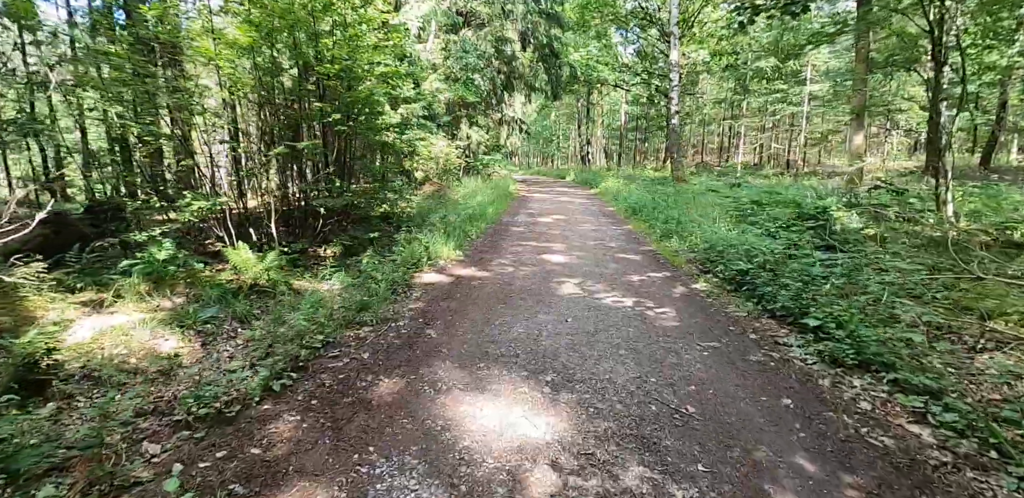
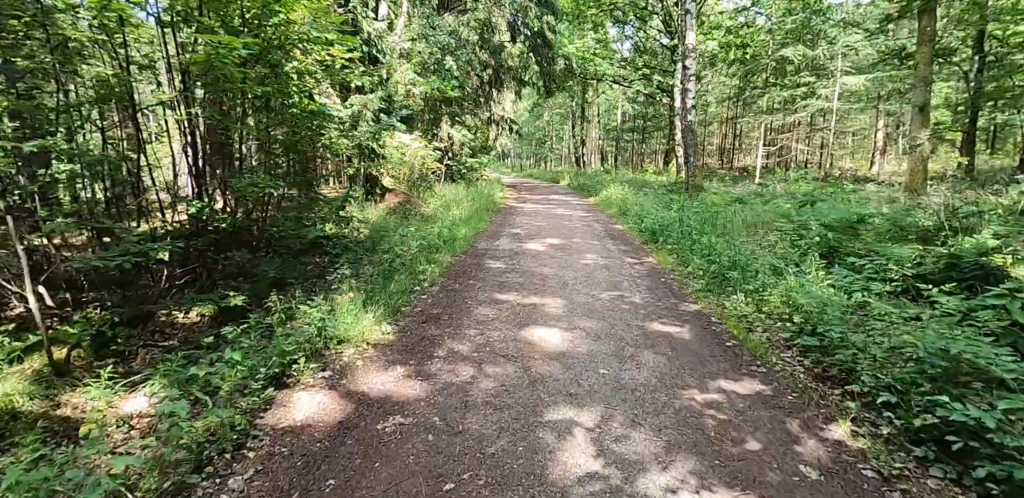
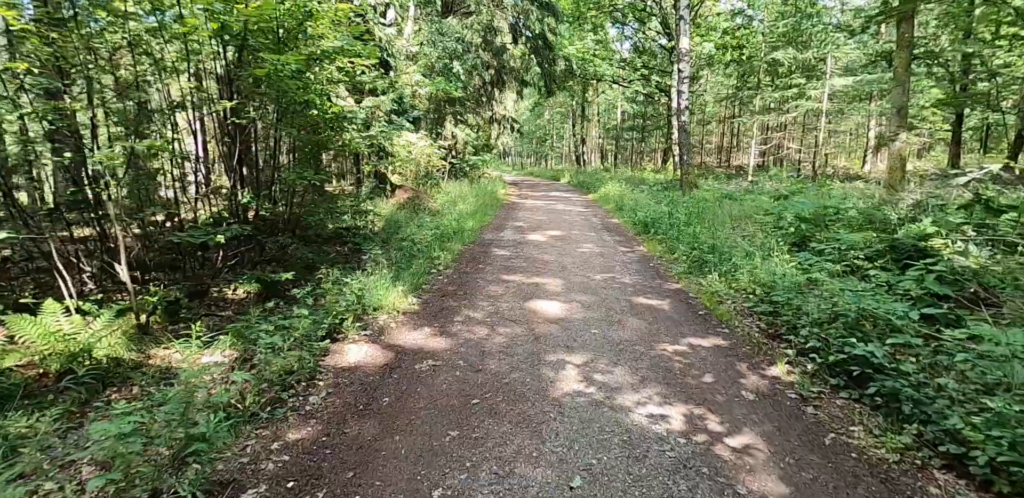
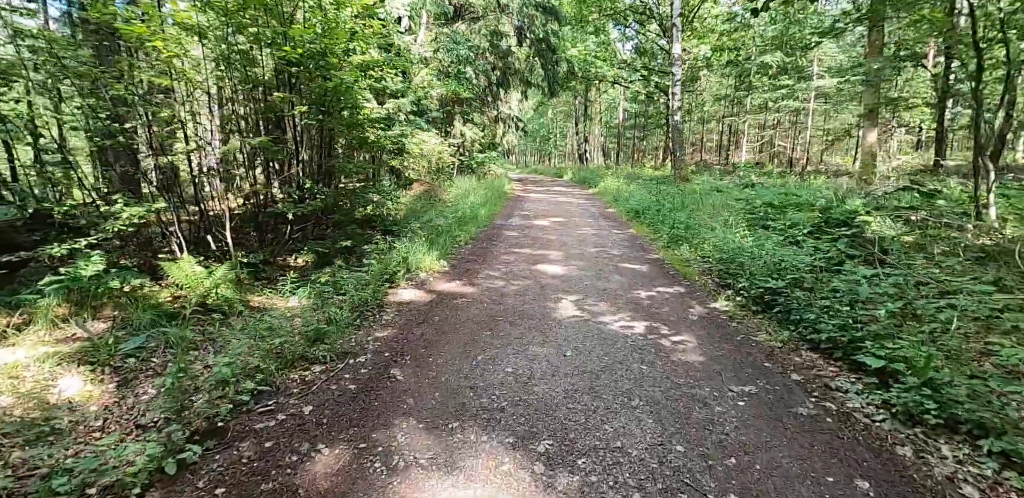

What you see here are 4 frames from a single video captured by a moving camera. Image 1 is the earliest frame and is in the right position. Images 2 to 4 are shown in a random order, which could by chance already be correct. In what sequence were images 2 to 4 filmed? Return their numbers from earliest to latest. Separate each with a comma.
4, 3, 2
